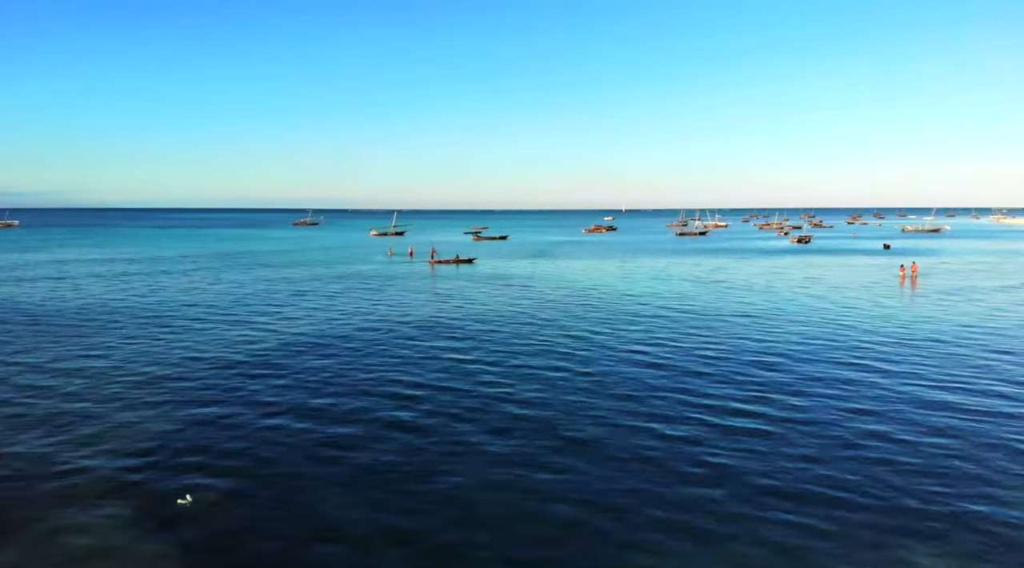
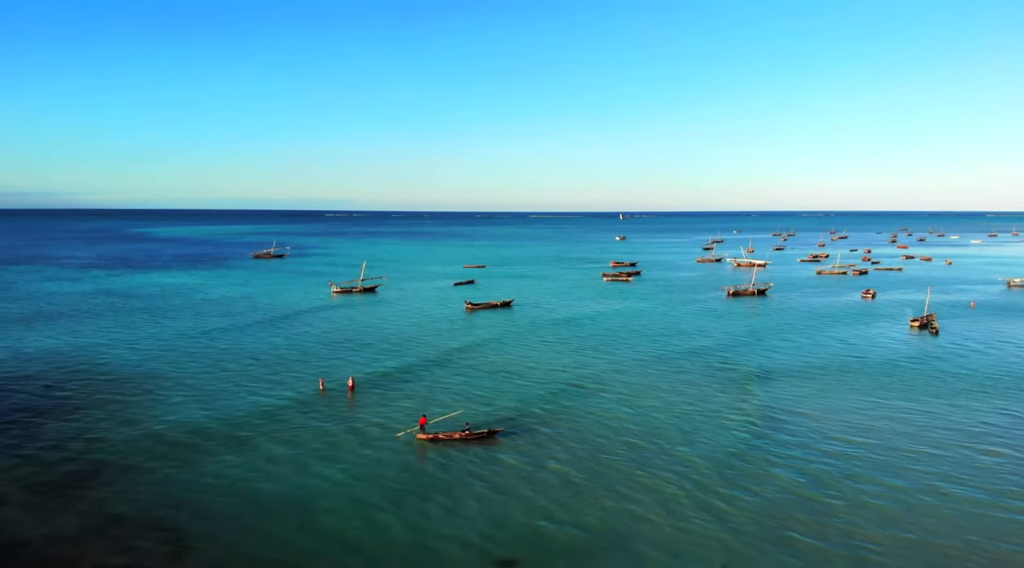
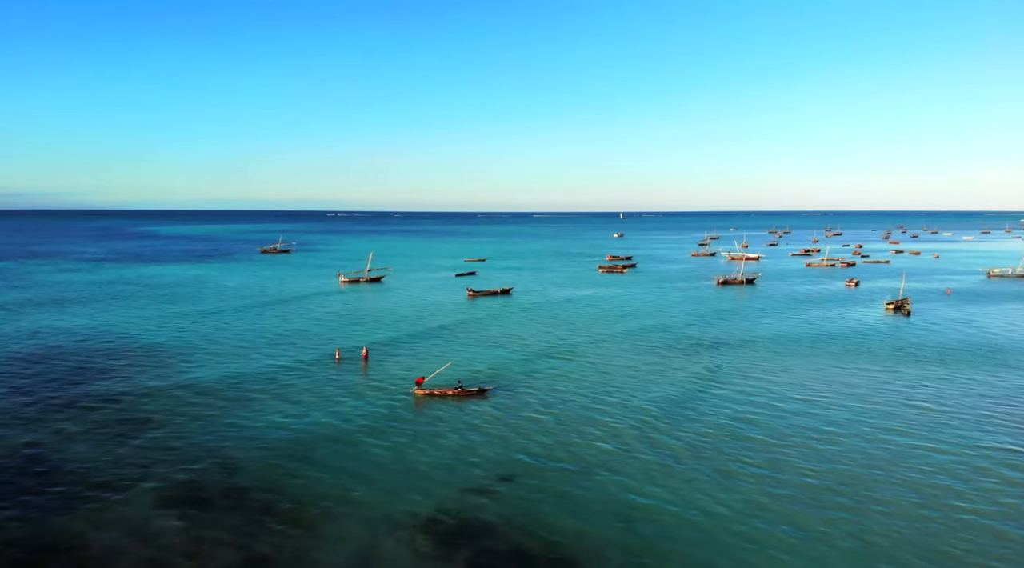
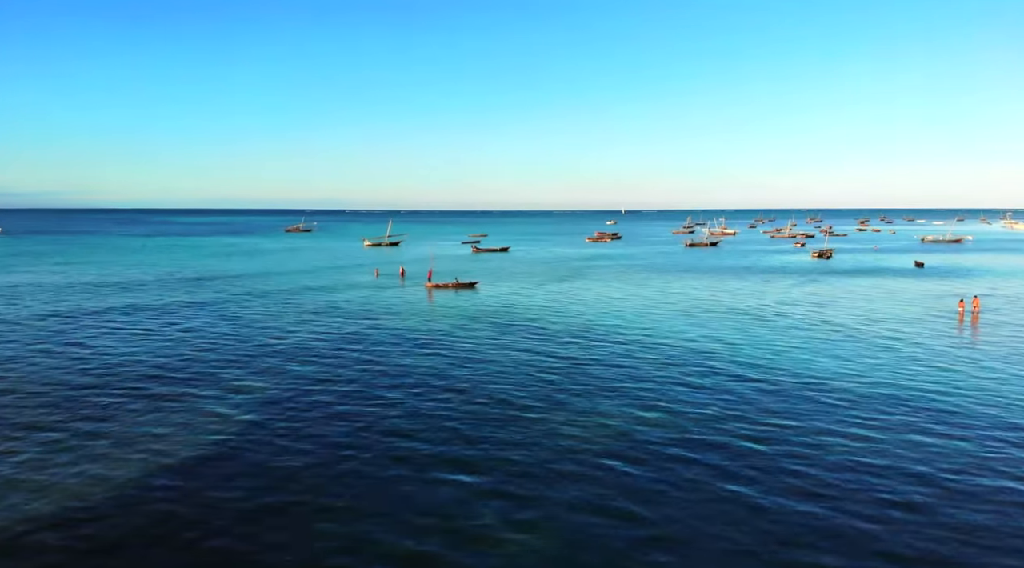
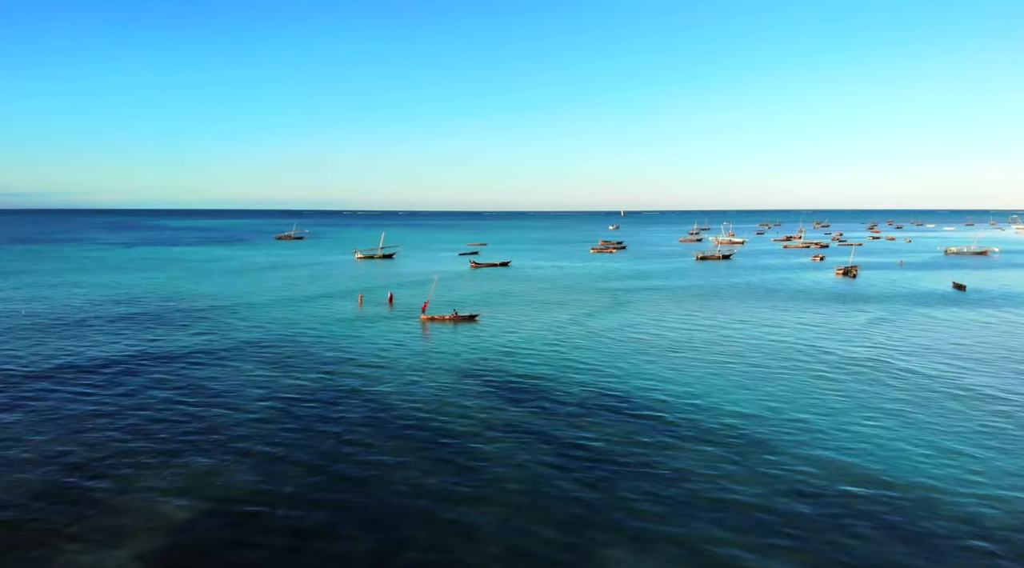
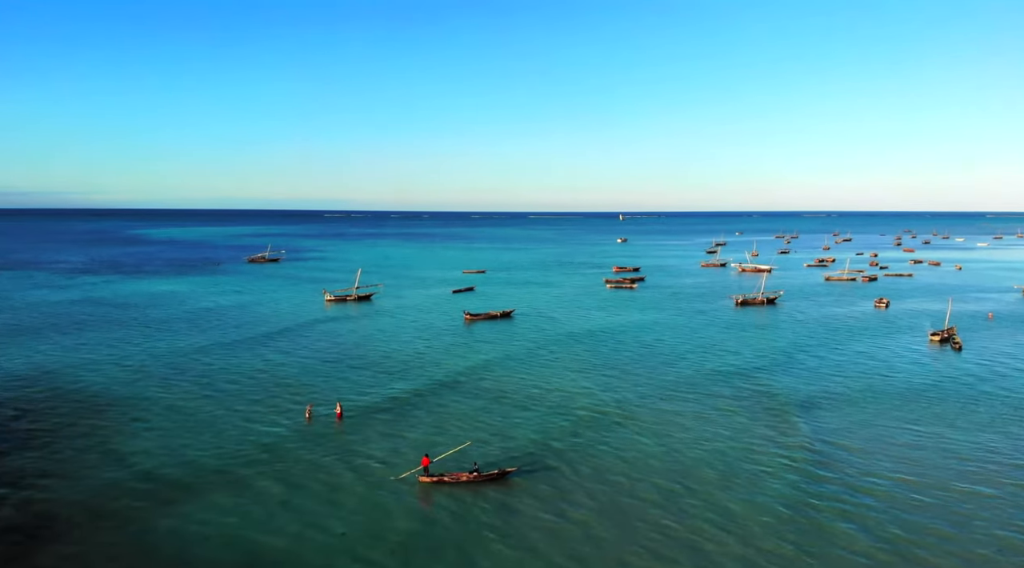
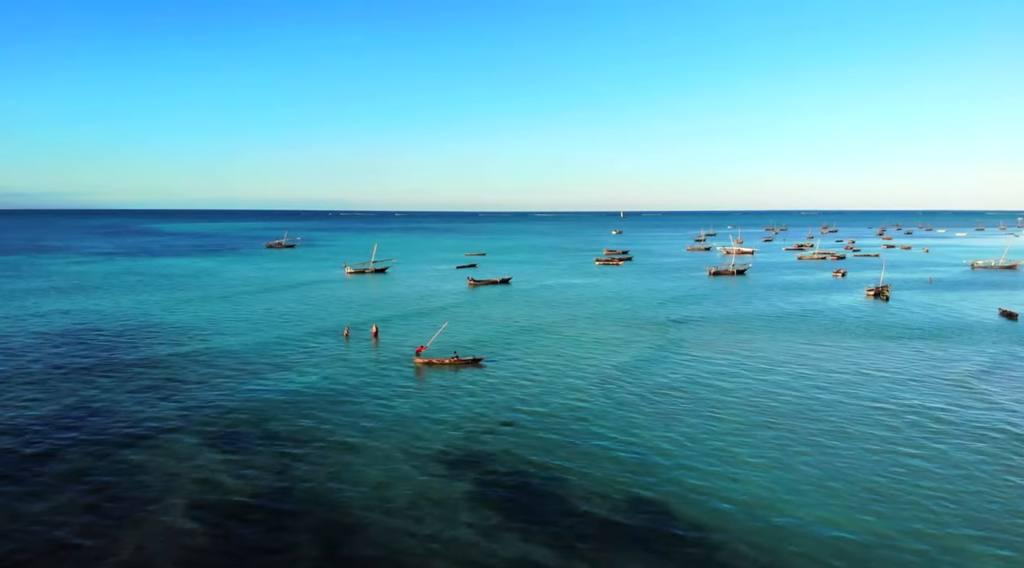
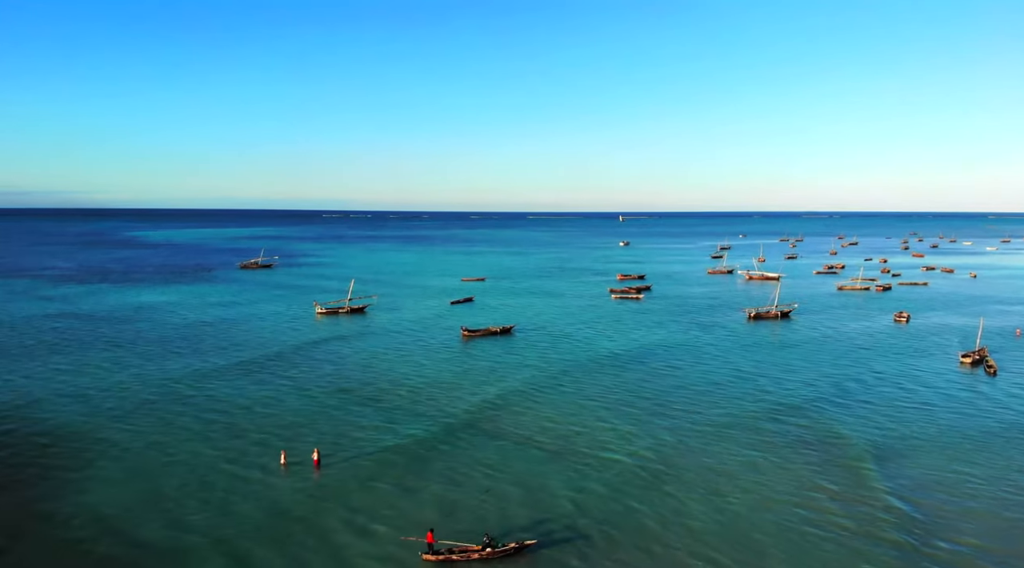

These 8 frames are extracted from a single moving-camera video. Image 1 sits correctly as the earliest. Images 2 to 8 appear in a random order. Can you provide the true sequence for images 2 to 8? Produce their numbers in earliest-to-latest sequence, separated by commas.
4, 5, 7, 3, 2, 6, 8
